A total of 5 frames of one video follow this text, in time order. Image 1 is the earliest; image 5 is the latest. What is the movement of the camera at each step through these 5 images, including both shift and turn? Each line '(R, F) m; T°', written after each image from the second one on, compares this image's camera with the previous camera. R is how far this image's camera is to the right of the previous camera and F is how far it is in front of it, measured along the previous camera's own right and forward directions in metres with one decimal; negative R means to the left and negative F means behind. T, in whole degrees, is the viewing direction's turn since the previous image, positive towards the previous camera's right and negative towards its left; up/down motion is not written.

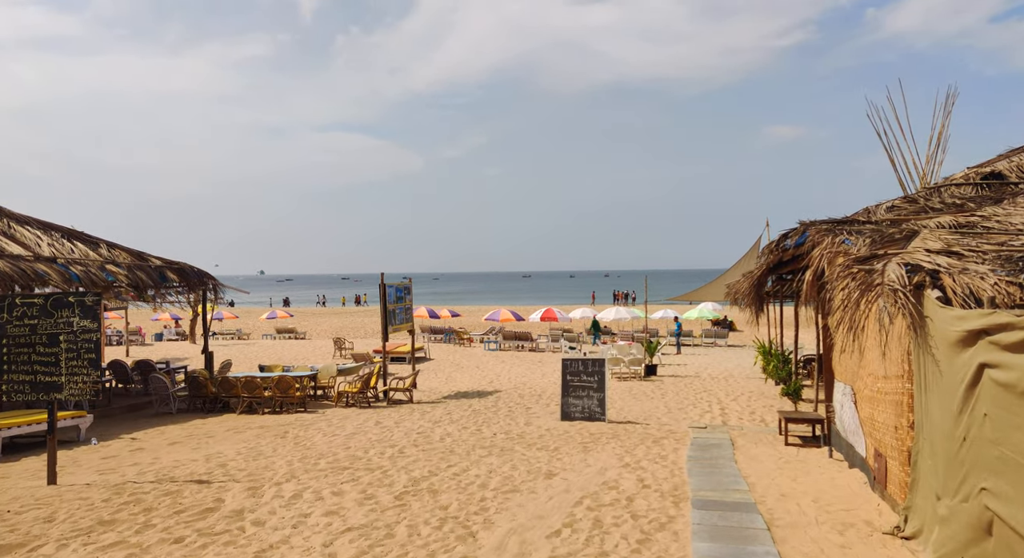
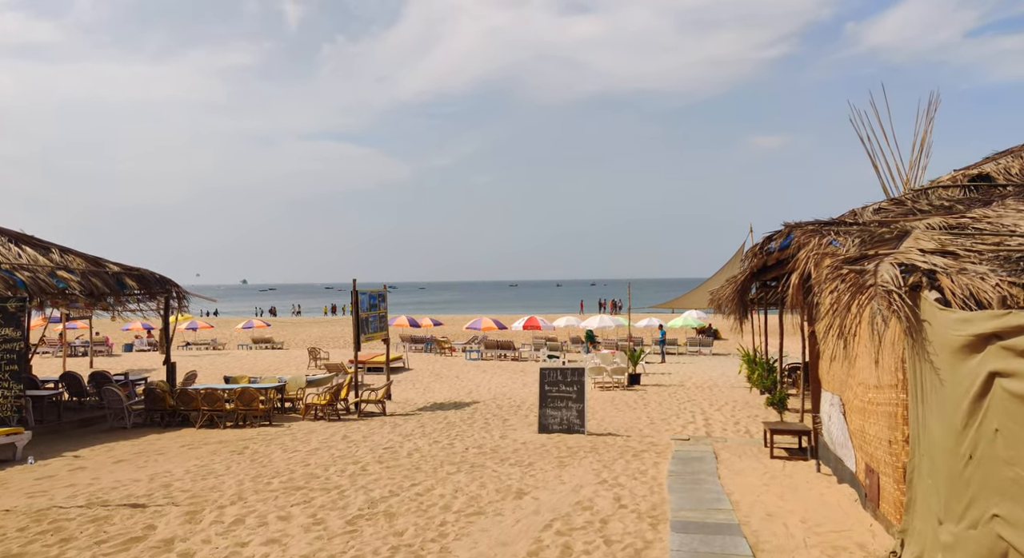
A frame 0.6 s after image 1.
(+0.2, +0.5) m; +1°
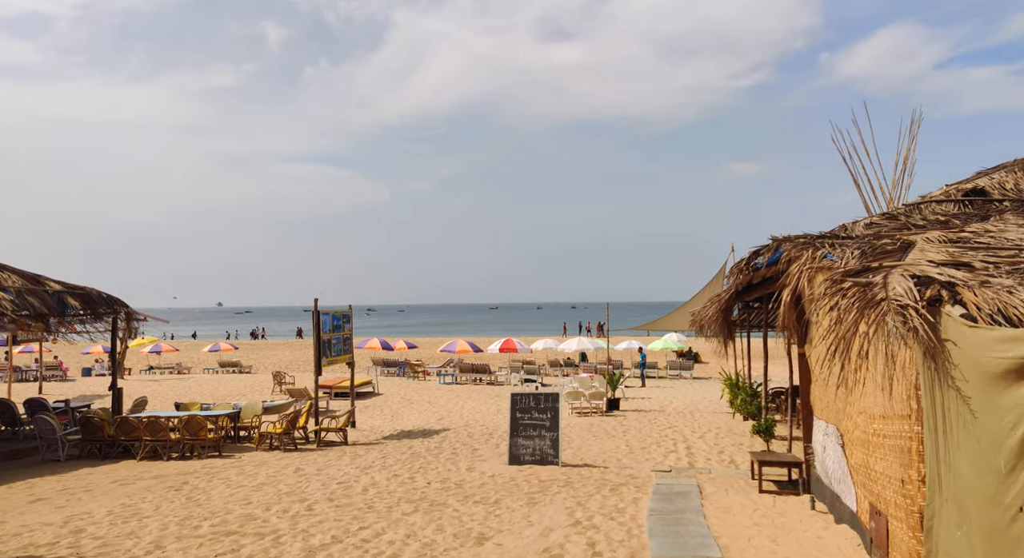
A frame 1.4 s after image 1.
(+0.2, +0.8) m; +1°
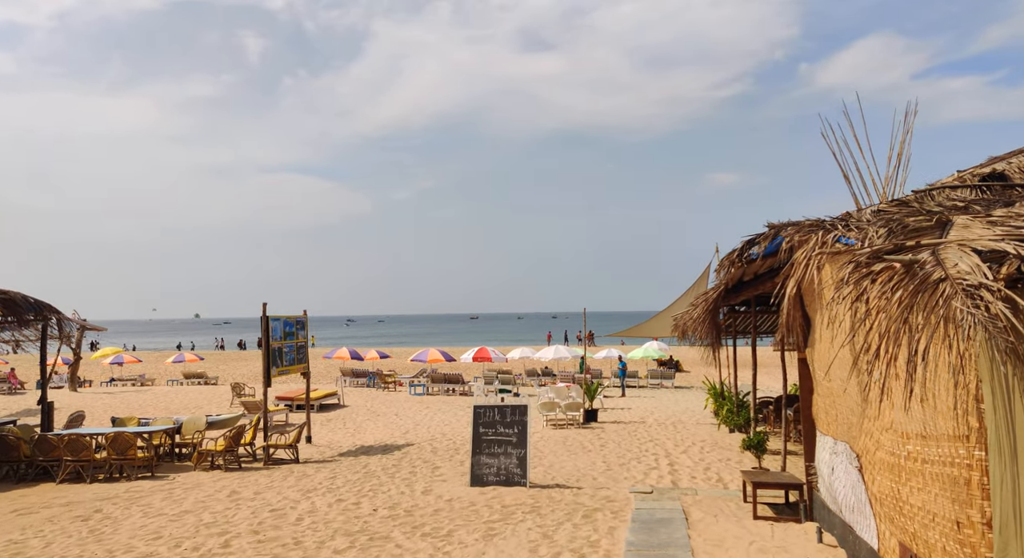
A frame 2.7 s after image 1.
(+0.2, +1.2) m; +1°
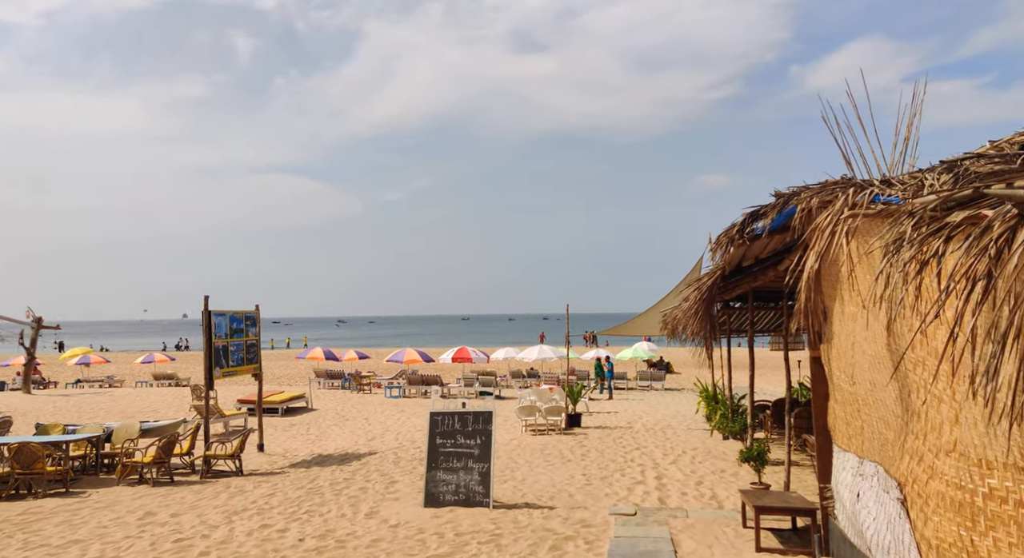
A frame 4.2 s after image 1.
(+0.3, +1.3) m; +1°
